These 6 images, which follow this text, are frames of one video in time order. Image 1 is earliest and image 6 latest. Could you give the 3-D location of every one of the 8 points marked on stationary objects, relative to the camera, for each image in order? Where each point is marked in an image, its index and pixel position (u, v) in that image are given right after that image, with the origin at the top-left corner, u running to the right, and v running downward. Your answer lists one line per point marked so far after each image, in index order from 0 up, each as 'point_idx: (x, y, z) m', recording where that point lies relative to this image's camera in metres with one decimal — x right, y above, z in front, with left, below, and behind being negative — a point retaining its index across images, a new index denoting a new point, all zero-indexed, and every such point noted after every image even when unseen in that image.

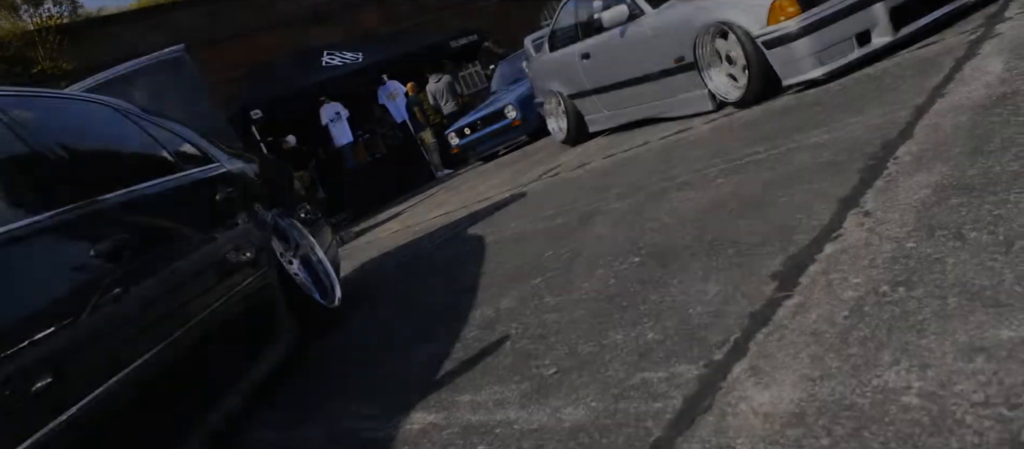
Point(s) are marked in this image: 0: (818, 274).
0: (+0.9, -0.1, +3.0) m
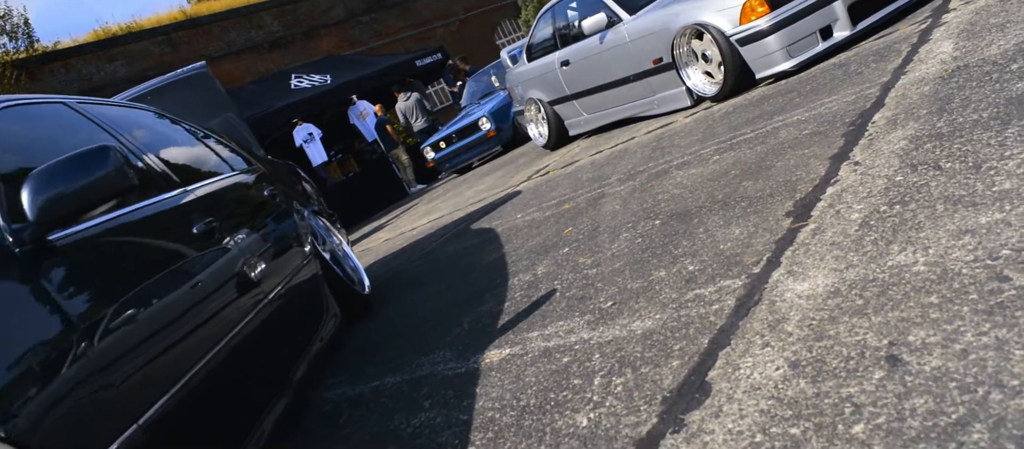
0: (+1.1, +0.1, +3.7) m
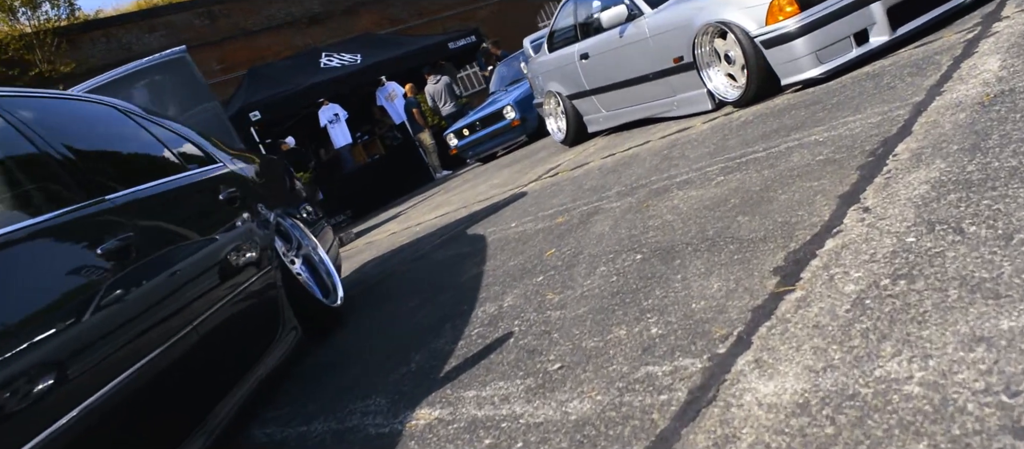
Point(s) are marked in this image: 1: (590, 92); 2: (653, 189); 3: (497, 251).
0: (+0.9, -0.1, +3.0) m
1: (+0.7, +1.2, +9.7) m
2: (+0.8, +0.2, +5.7) m
3: (-0.1, -0.2, +6.3) m
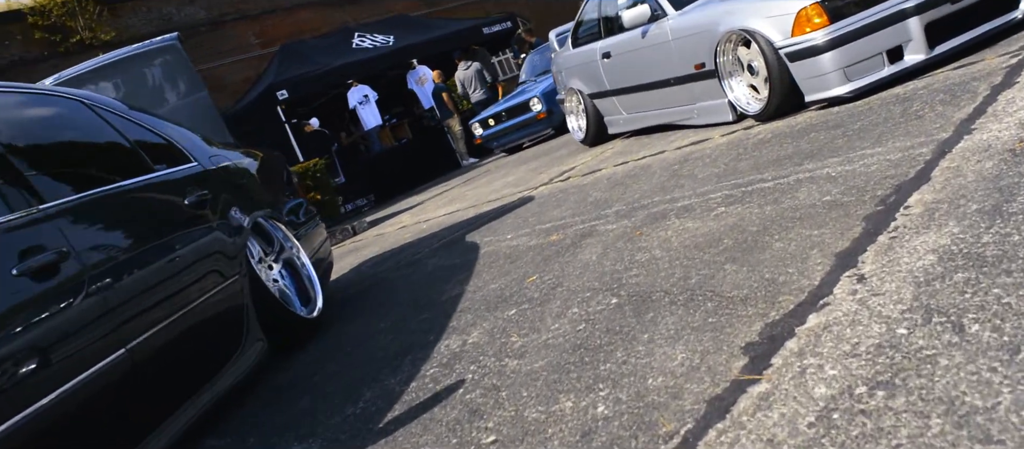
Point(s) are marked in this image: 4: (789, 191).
0: (+0.7, -0.3, +2.5) m
1: (+0.9, +1.1, +9.2) m
2: (+0.7, +0.1, +5.2) m
3: (-0.2, -0.2, +5.8) m
4: (+1.1, +0.1, +4.4) m
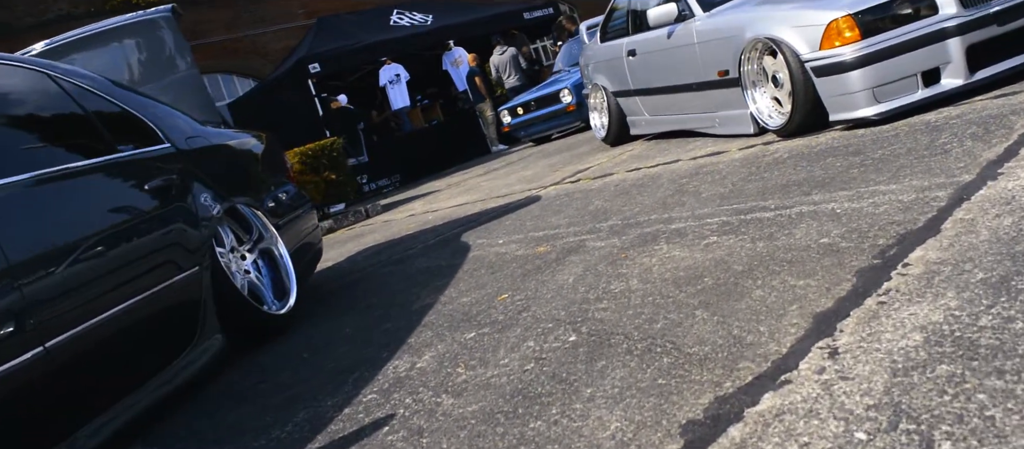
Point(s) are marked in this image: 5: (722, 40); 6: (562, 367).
0: (+0.4, -0.4, +2.1) m
1: (+1.0, +1.1, +8.8) m
2: (+0.6, 0.0, +4.8) m
3: (-0.2, -0.3, +5.5) m
4: (+1.0, 0.0, +4.0) m
5: (+1.3, +1.2, +6.7) m
6: (+0.1, -0.4, +3.1) m
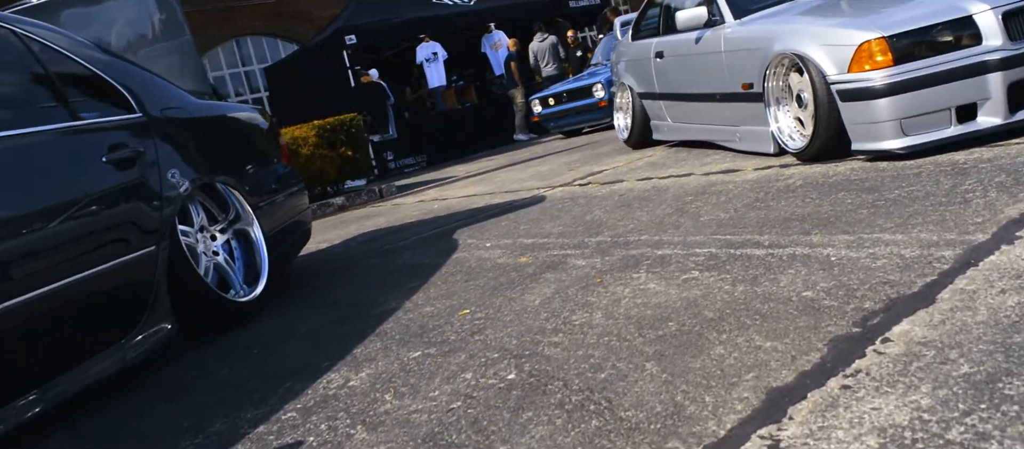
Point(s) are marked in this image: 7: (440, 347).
0: (+0.2, -0.6, +1.8) m
1: (+1.2, +1.0, +8.4) m
2: (+0.5, -0.1, +4.4) m
3: (-0.3, -0.3, +5.1) m
4: (+0.9, -0.1, +3.6) m
5: (+1.4, +1.0, +6.3) m
6: (-0.1, -0.5, +2.8) m
7: (-0.2, -0.4, +3.7) m
